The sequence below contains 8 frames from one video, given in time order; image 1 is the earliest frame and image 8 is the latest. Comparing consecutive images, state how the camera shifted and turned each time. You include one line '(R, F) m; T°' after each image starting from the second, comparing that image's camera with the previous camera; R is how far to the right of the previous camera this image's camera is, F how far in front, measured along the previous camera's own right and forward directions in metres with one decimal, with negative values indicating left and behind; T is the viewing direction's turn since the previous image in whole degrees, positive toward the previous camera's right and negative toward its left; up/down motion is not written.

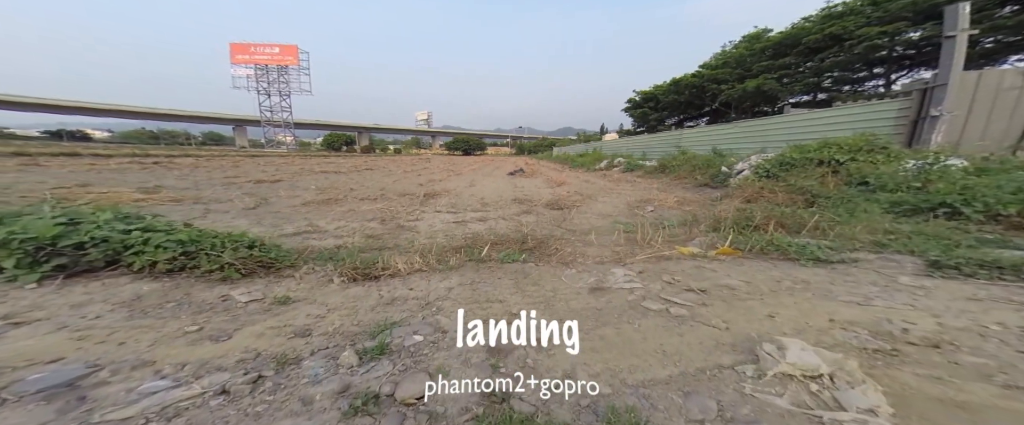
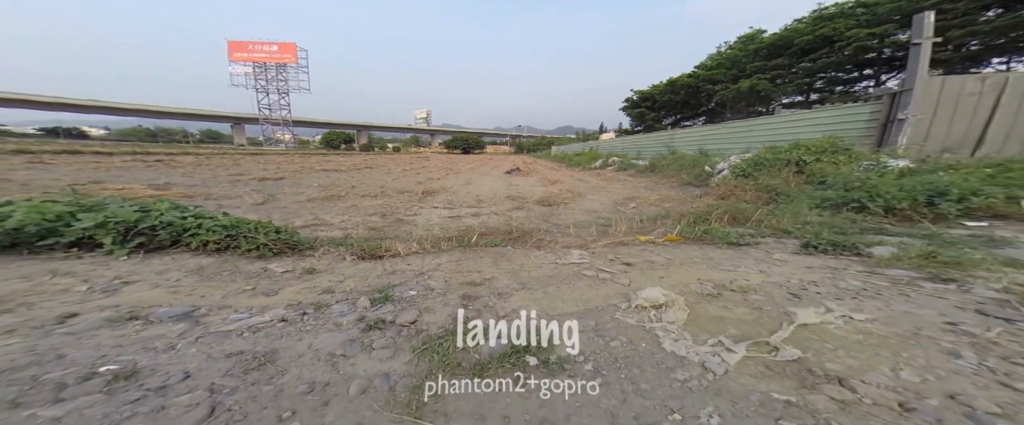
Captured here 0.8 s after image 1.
(+0.2, -0.6) m; 0°
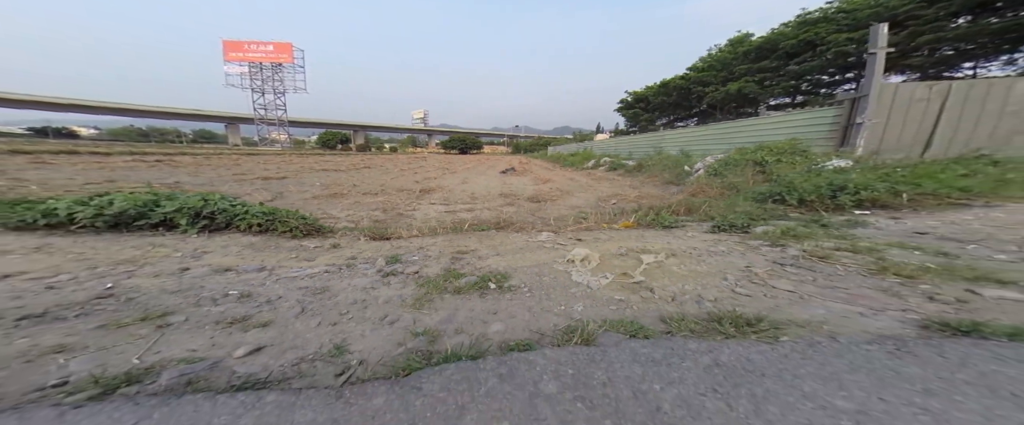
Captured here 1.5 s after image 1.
(+0.2, -0.8) m; +1°
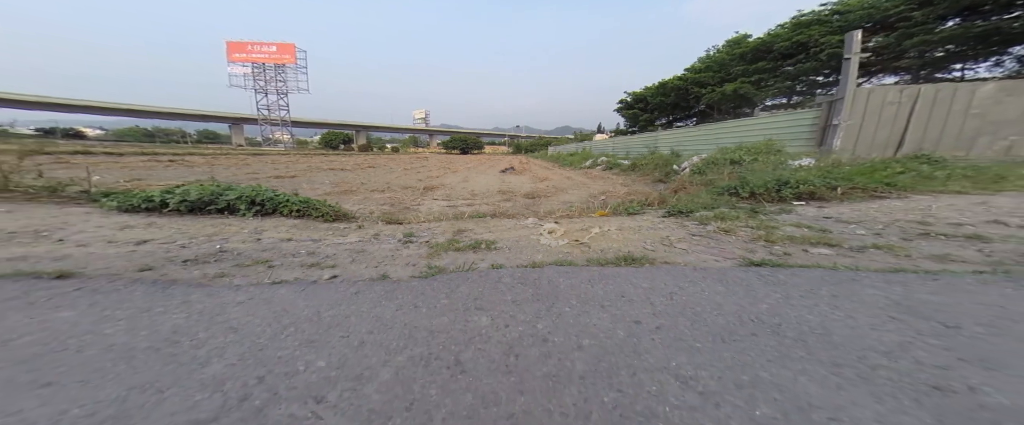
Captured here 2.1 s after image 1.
(+0.2, -0.9) m; 0°
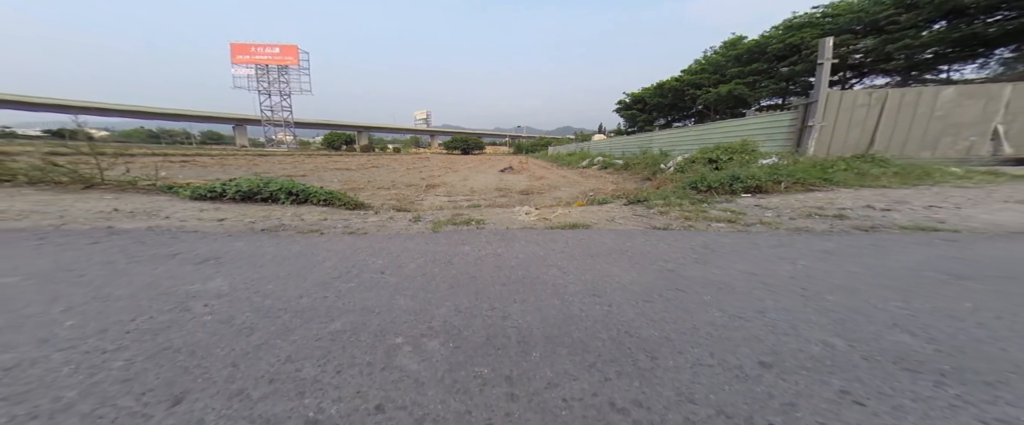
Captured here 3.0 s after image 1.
(+0.2, -1.0) m; 0°
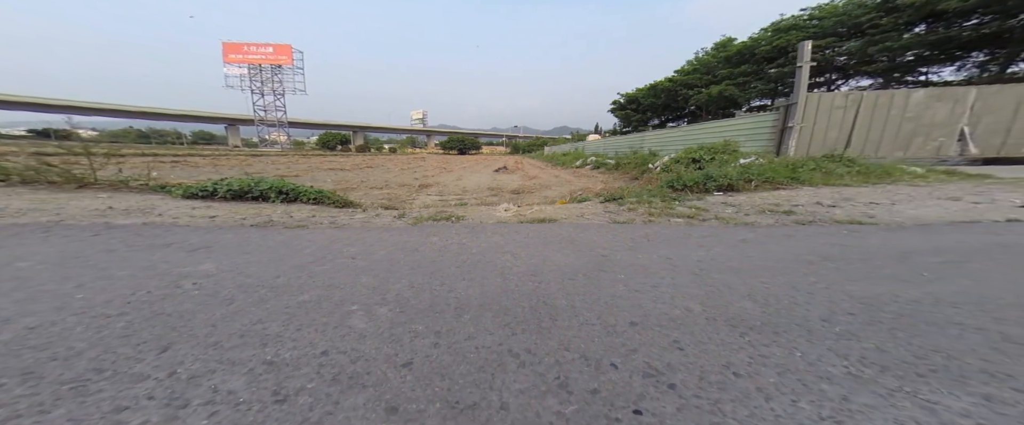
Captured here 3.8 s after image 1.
(+0.3, -0.3) m; +1°
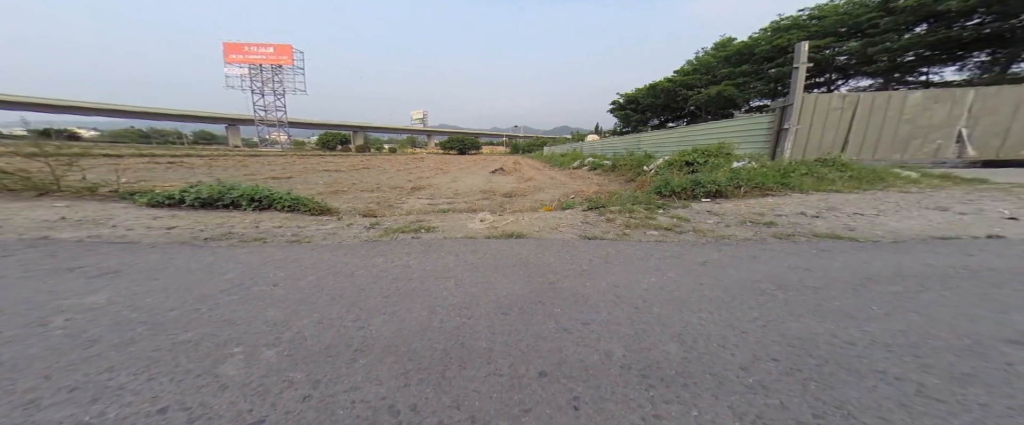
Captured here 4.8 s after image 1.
(+0.4, +0.1) m; 0°
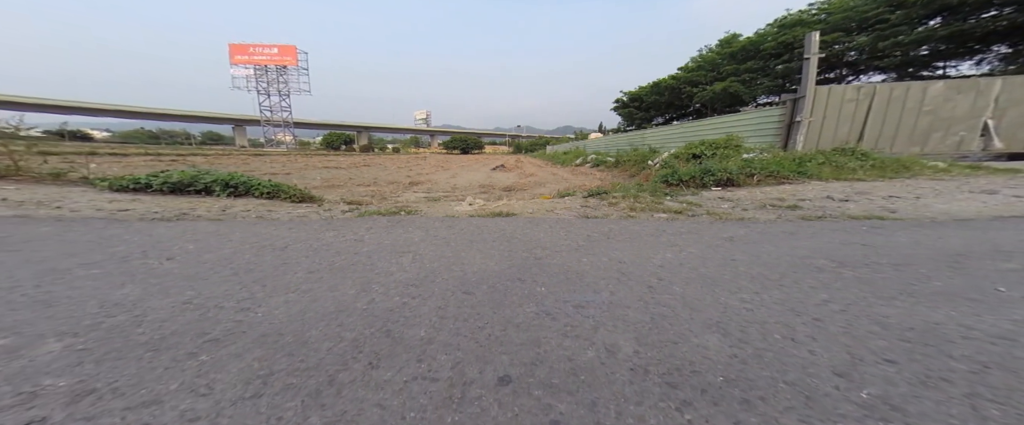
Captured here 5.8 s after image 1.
(+0.1, +0.4) m; -1°
